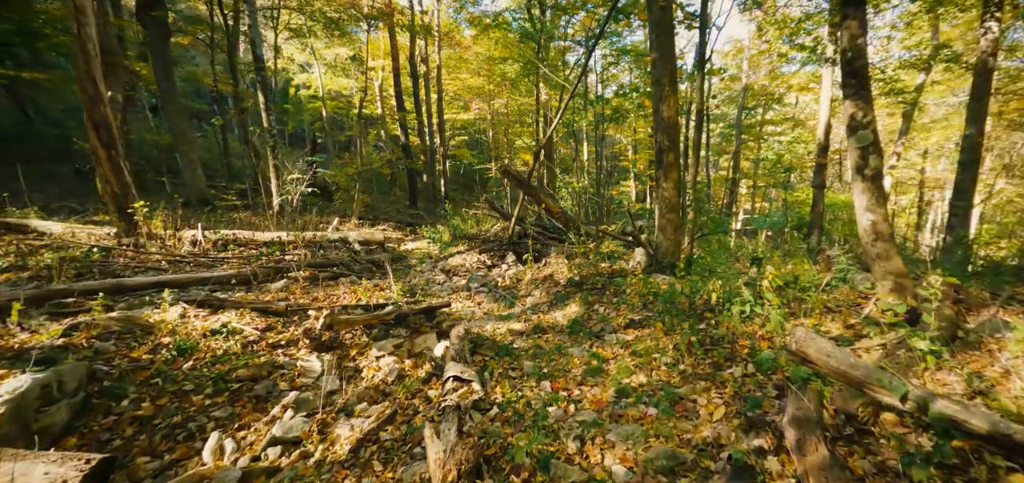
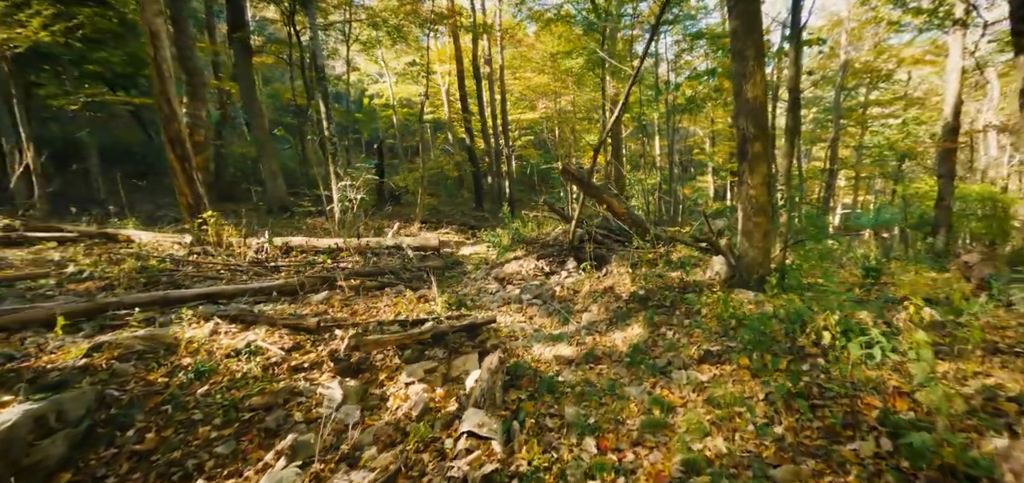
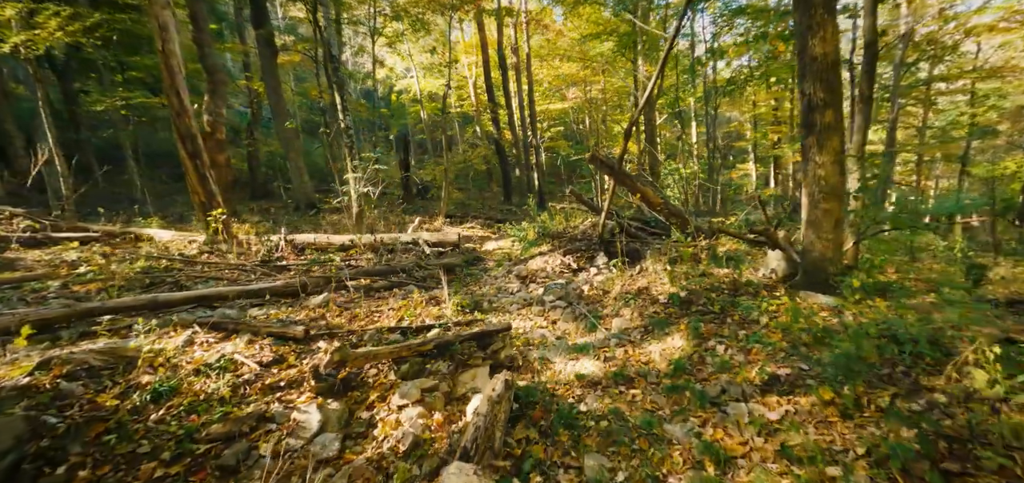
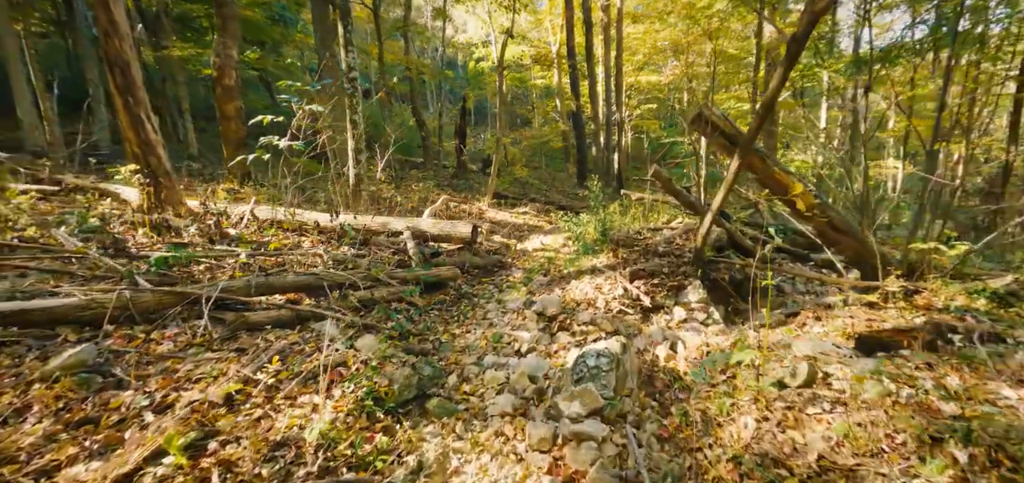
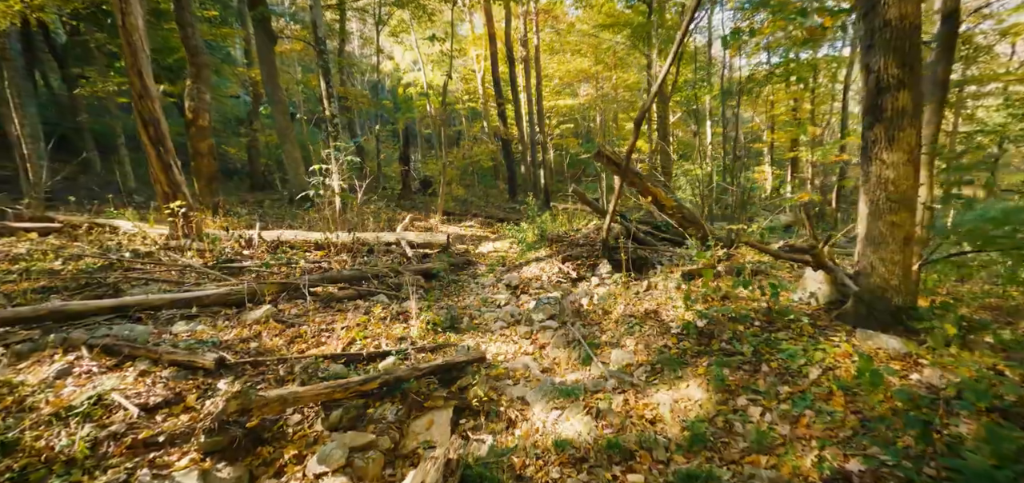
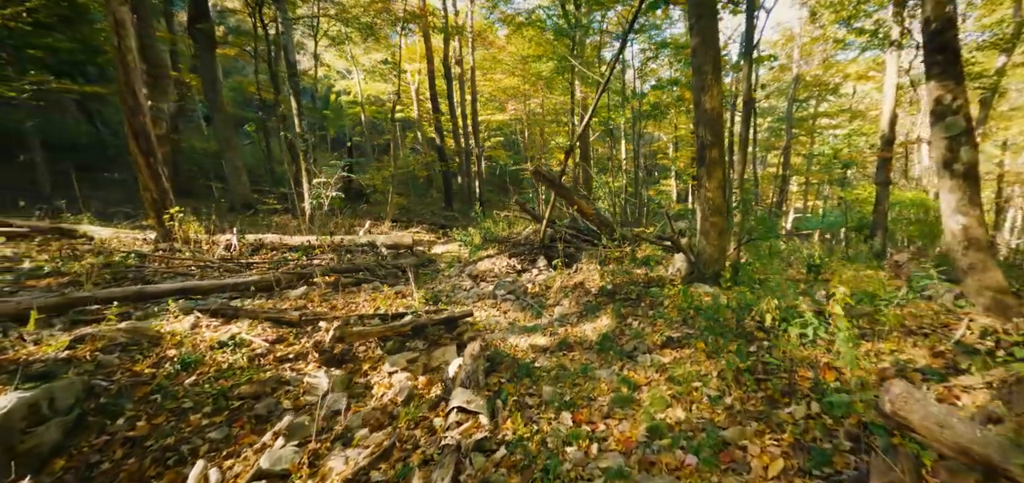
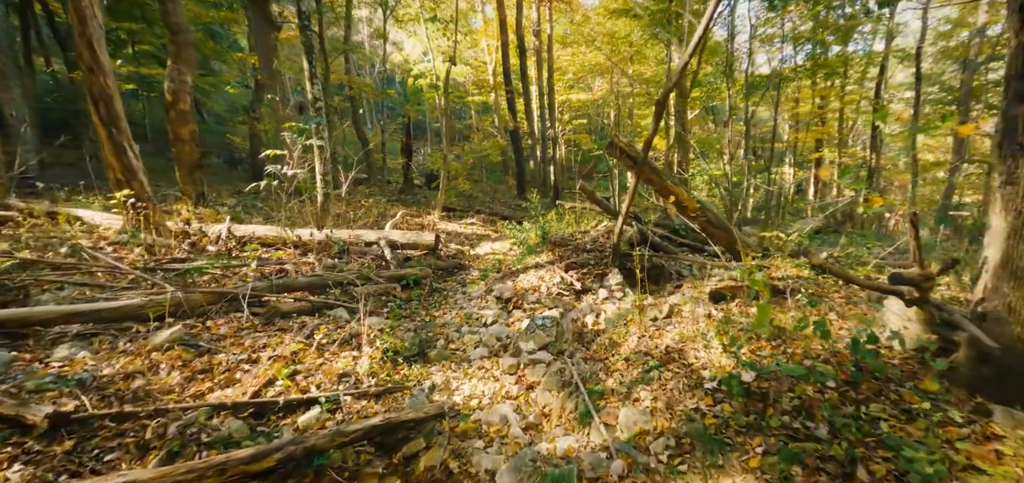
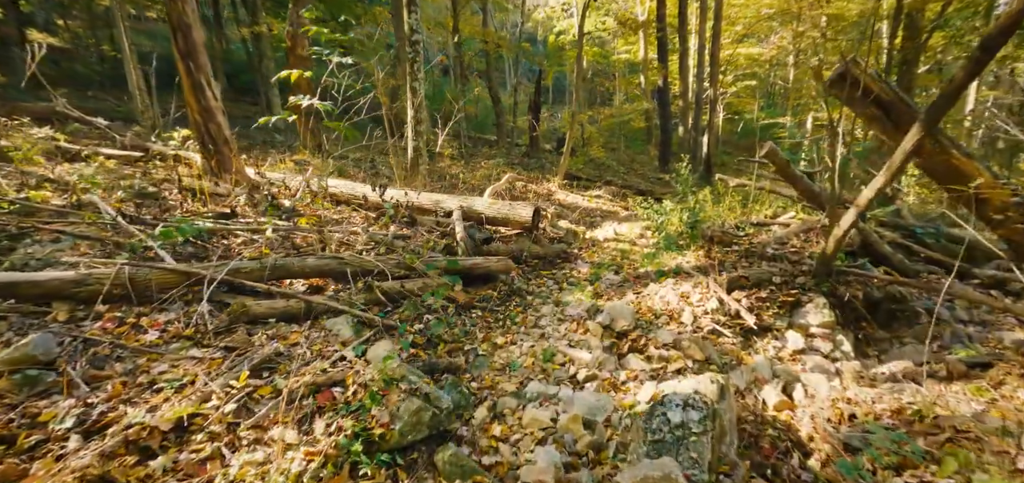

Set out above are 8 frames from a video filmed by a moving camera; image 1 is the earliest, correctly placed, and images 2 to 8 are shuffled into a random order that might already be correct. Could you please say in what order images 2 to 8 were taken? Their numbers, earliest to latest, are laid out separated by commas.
6, 2, 3, 5, 7, 4, 8
